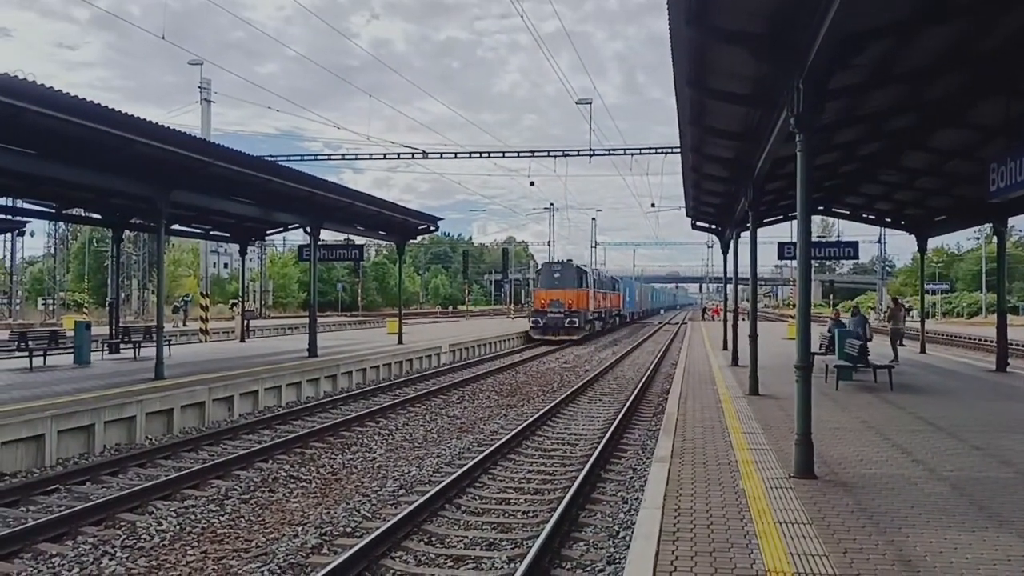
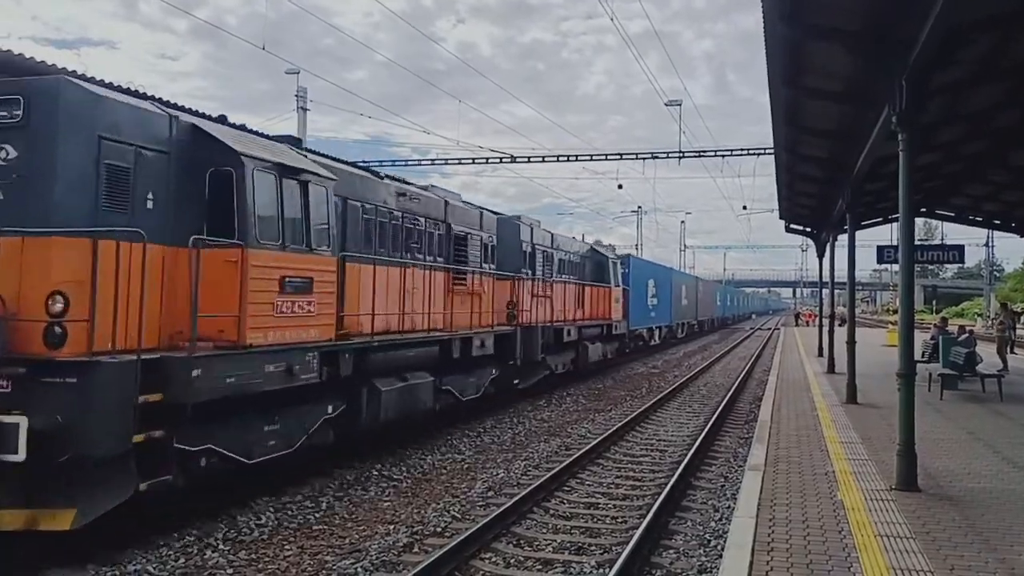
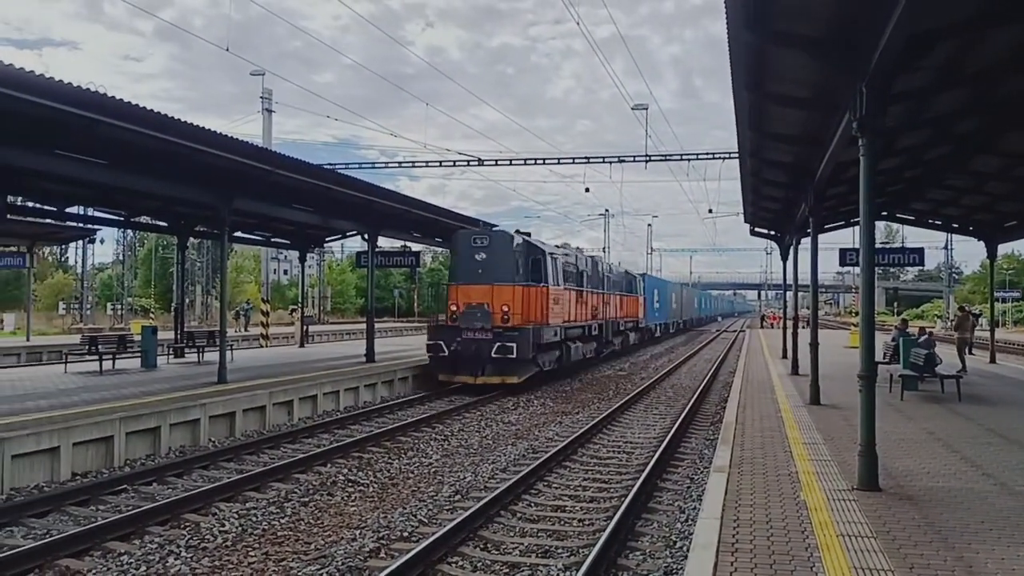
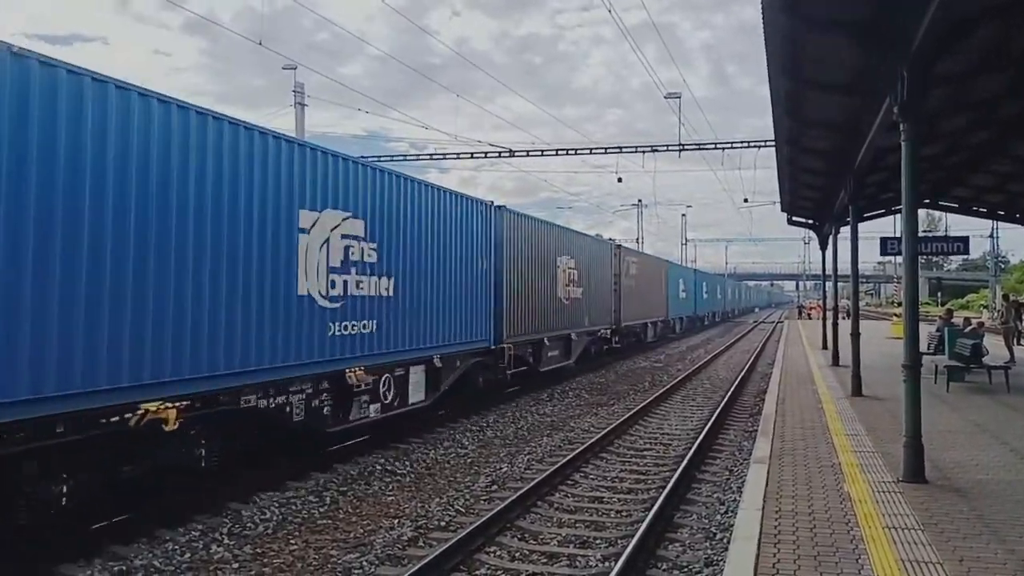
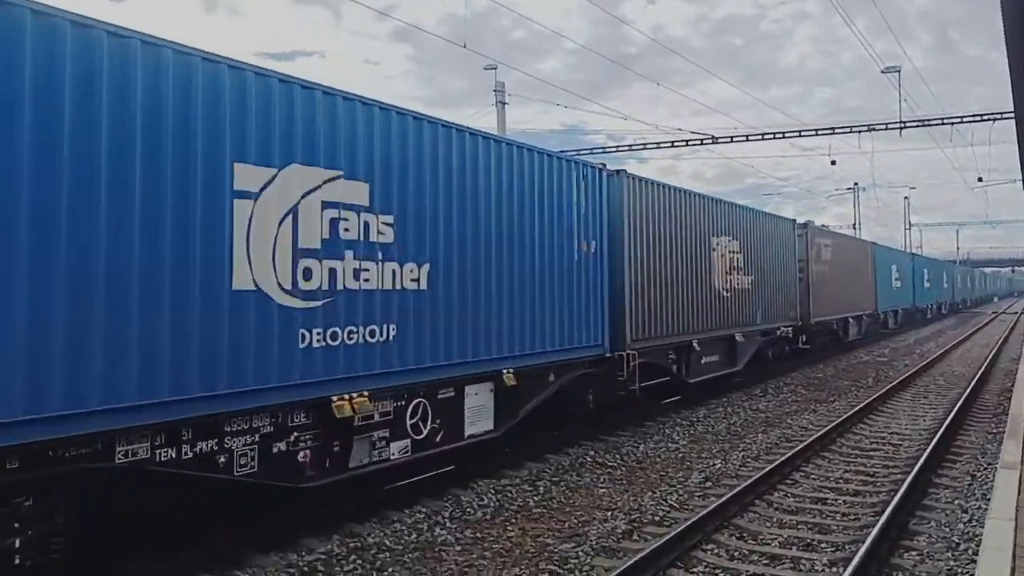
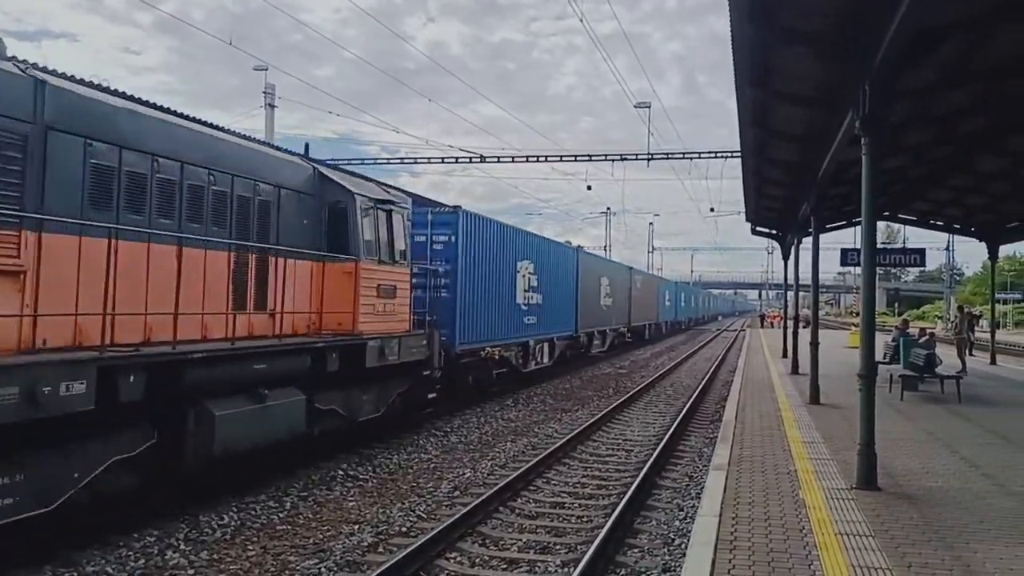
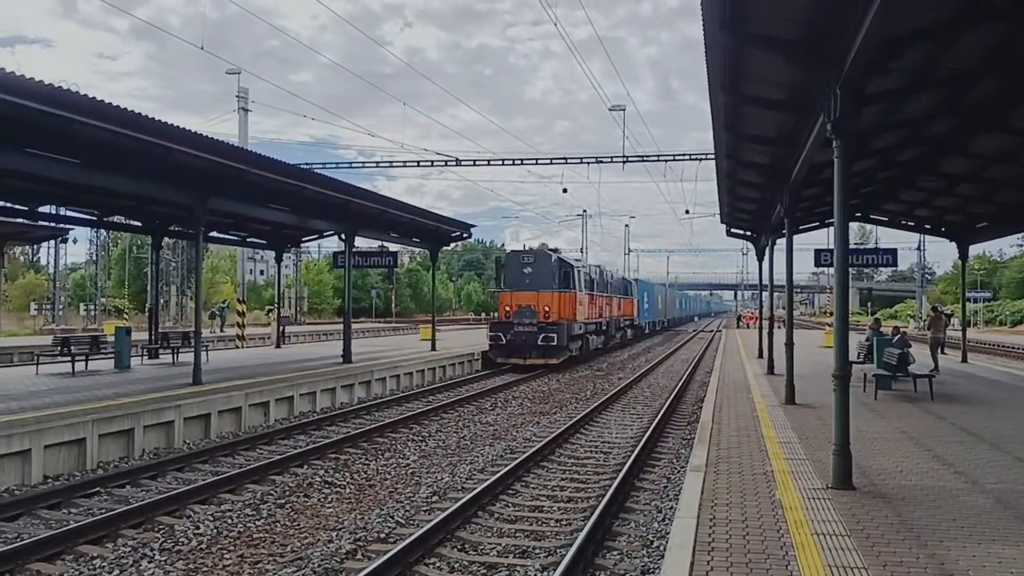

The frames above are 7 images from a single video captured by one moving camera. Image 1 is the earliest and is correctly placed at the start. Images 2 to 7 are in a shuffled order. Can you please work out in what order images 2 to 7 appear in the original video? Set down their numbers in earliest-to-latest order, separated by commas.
7, 3, 2, 6, 4, 5
